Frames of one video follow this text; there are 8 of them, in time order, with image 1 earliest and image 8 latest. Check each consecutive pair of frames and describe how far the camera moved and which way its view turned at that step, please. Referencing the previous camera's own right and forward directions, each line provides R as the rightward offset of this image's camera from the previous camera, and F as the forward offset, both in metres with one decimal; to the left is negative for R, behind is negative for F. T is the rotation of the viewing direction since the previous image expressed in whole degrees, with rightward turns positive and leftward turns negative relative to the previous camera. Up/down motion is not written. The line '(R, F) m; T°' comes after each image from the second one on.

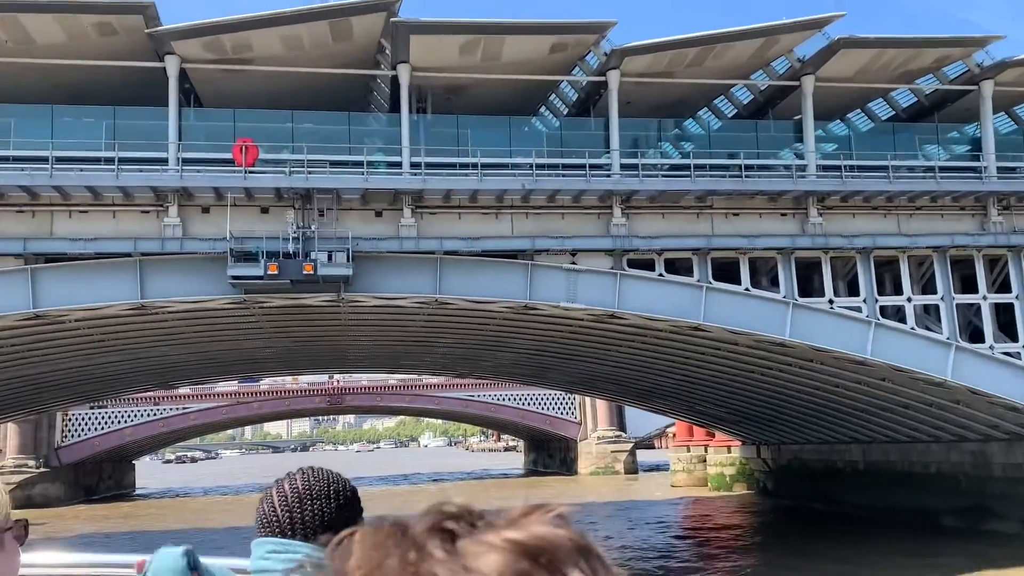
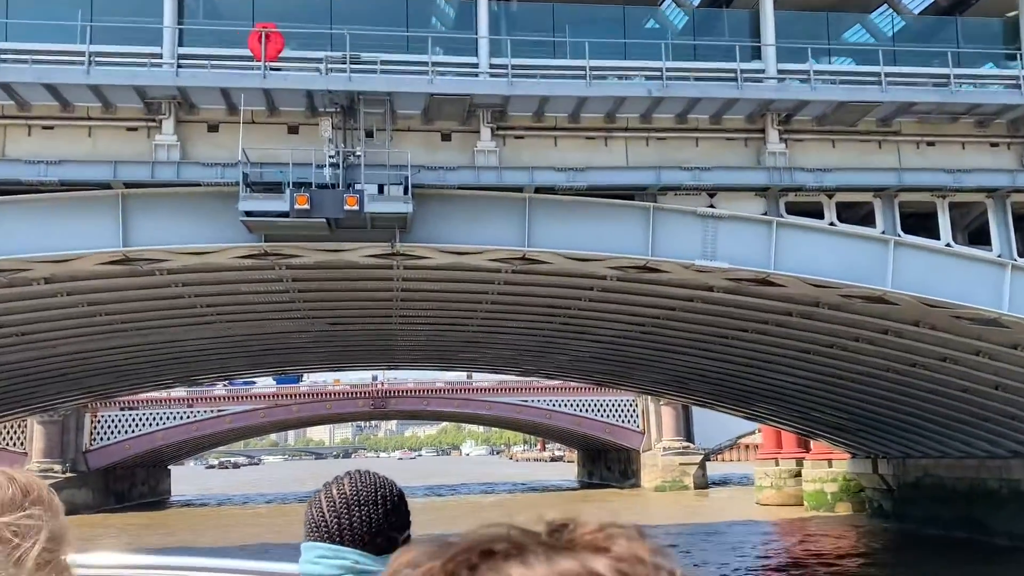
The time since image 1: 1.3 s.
(-1.1, +4.9) m; -3°
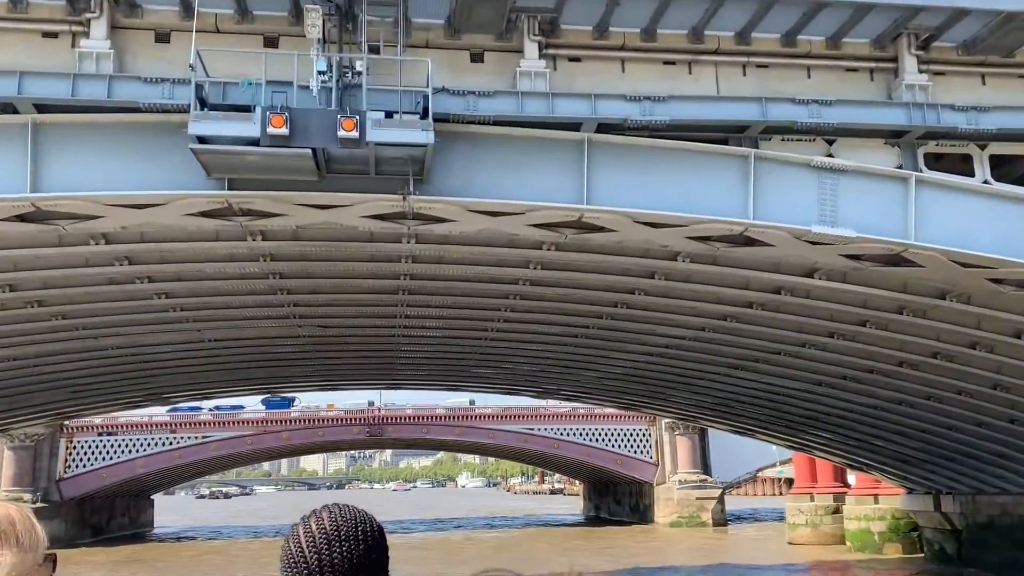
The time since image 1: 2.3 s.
(-0.6, +3.4) m; 0°
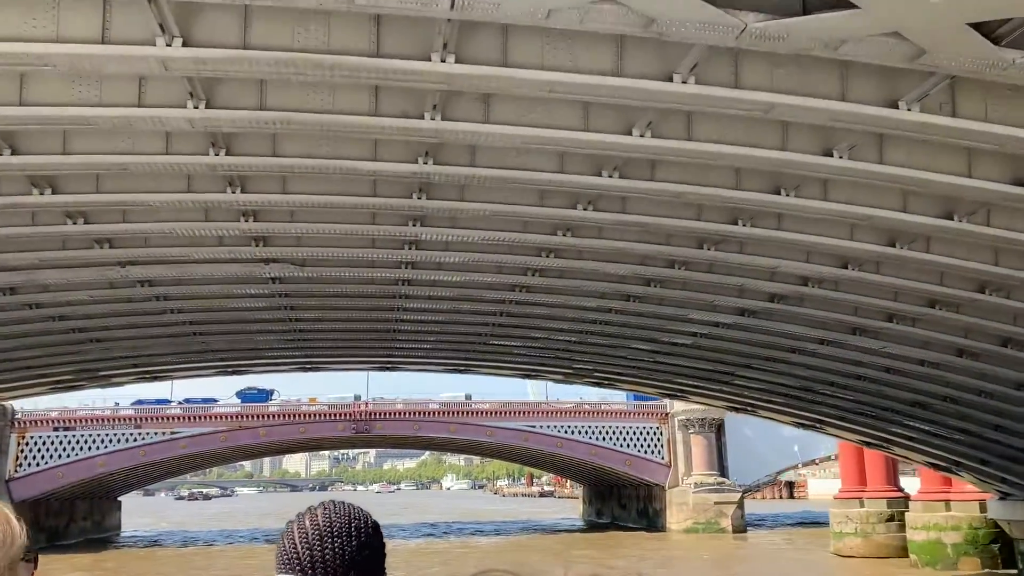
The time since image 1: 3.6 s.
(-0.9, +4.8) m; +1°
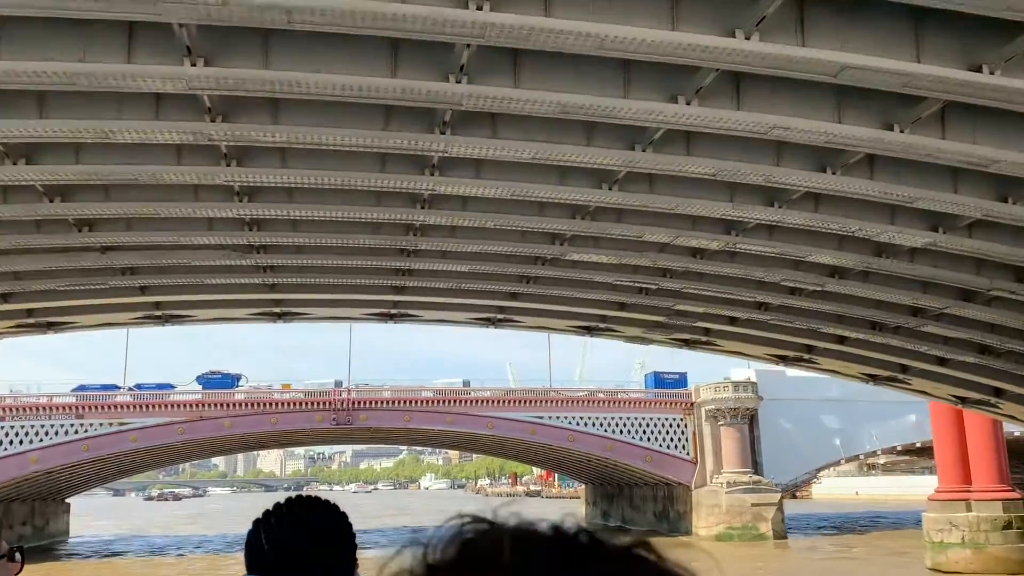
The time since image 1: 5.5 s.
(-1.4, +6.7) m; +1°
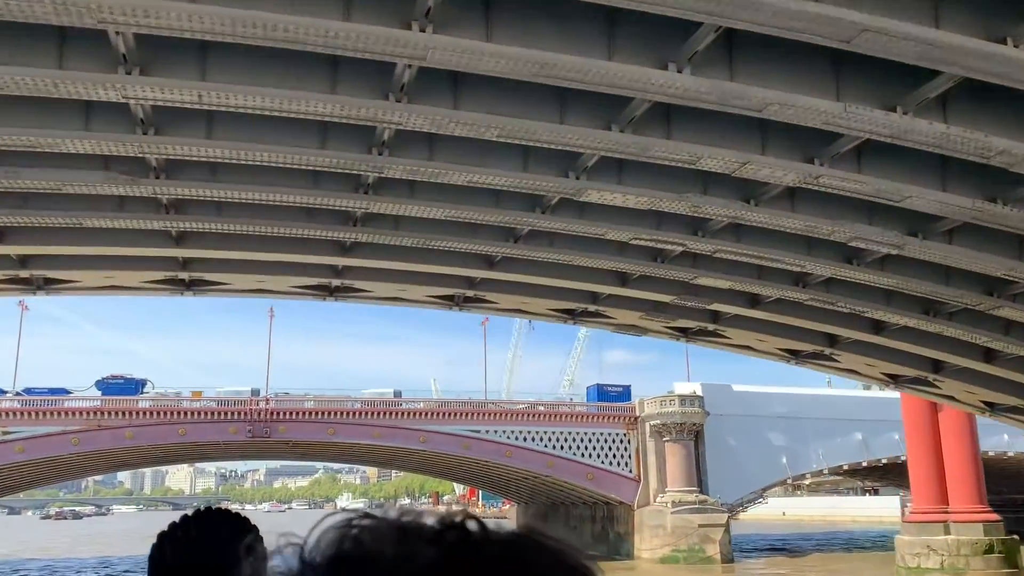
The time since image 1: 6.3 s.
(-0.6, +2.9) m; +5°
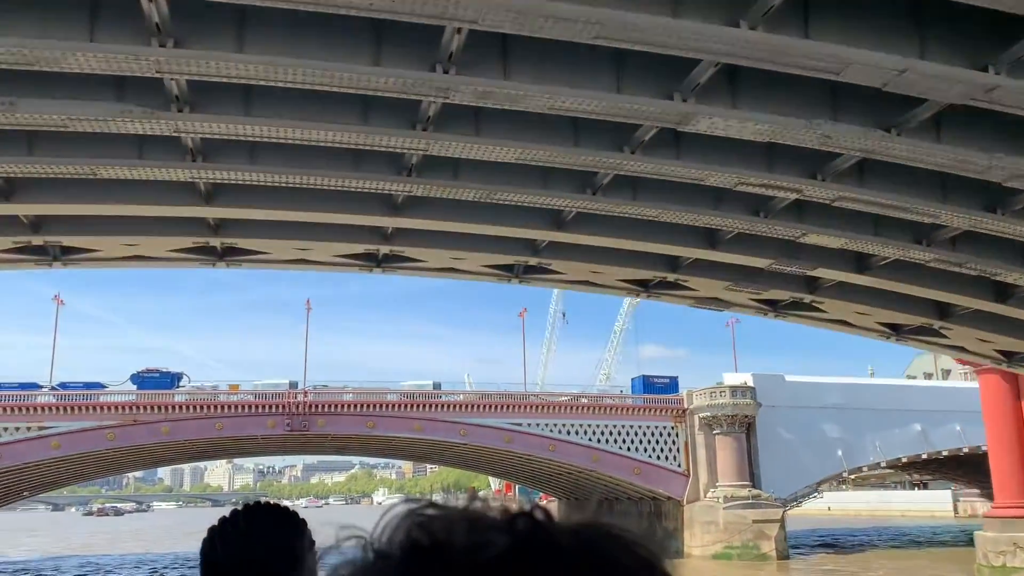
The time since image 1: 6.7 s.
(-0.5, +1.4) m; -2°
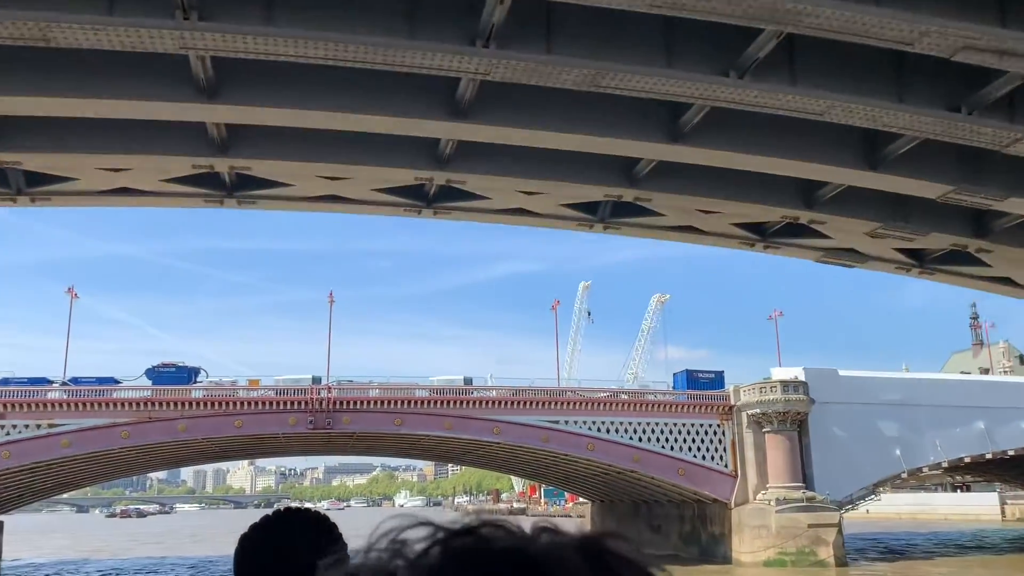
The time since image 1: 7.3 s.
(-0.7, +2.4) m; -1°
